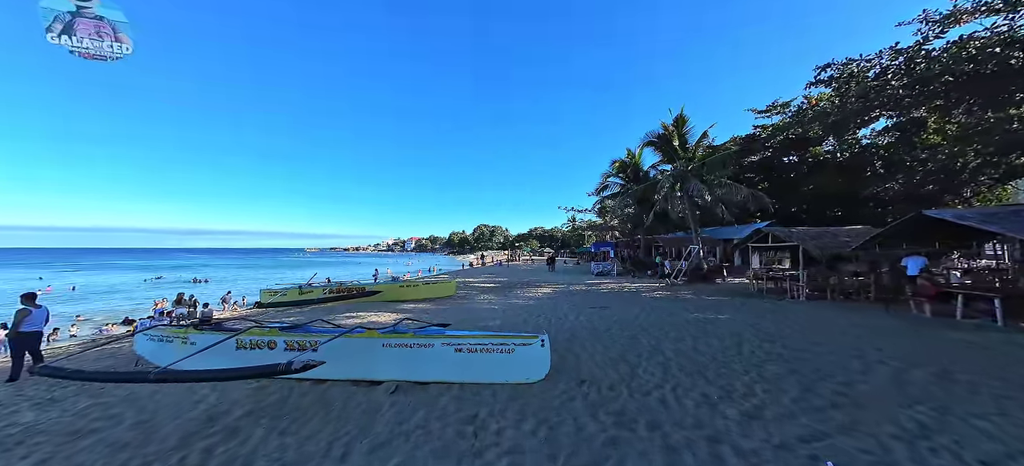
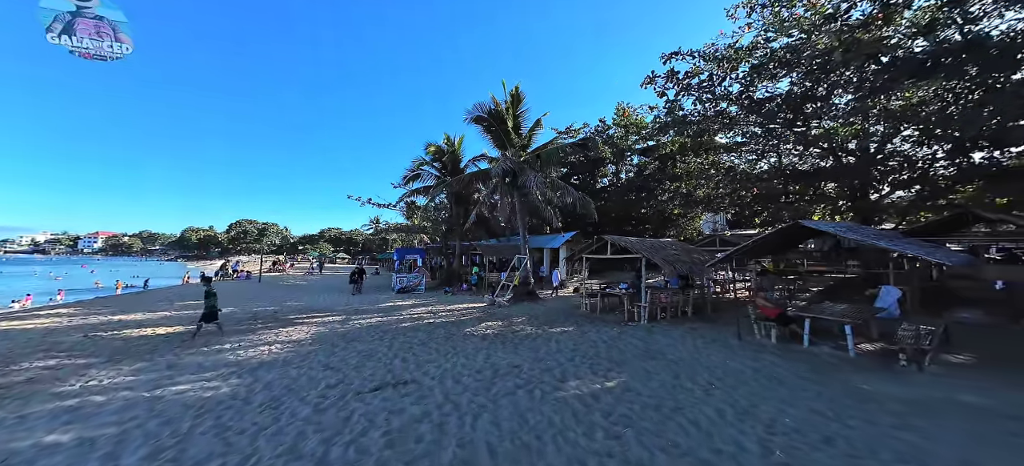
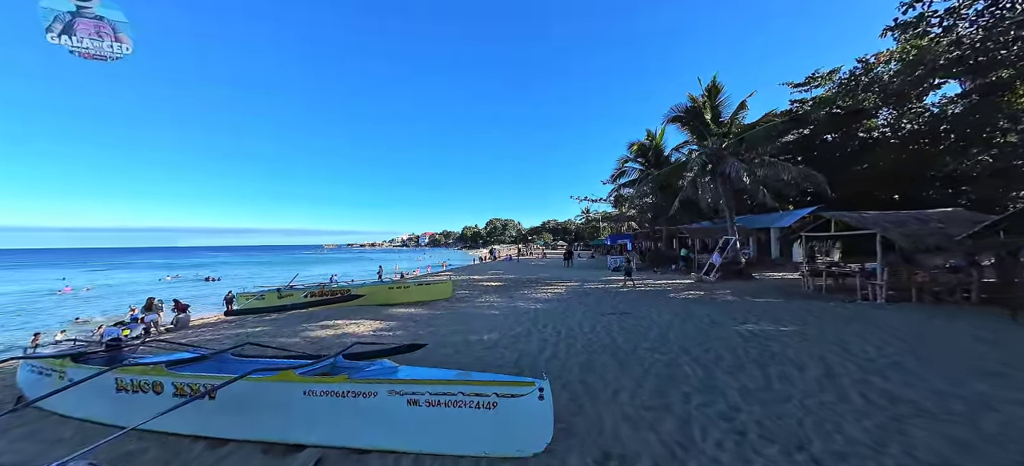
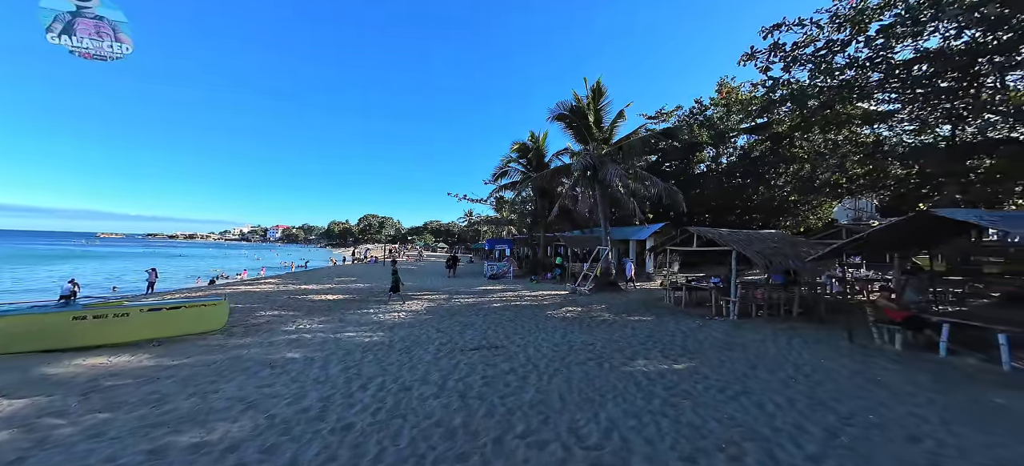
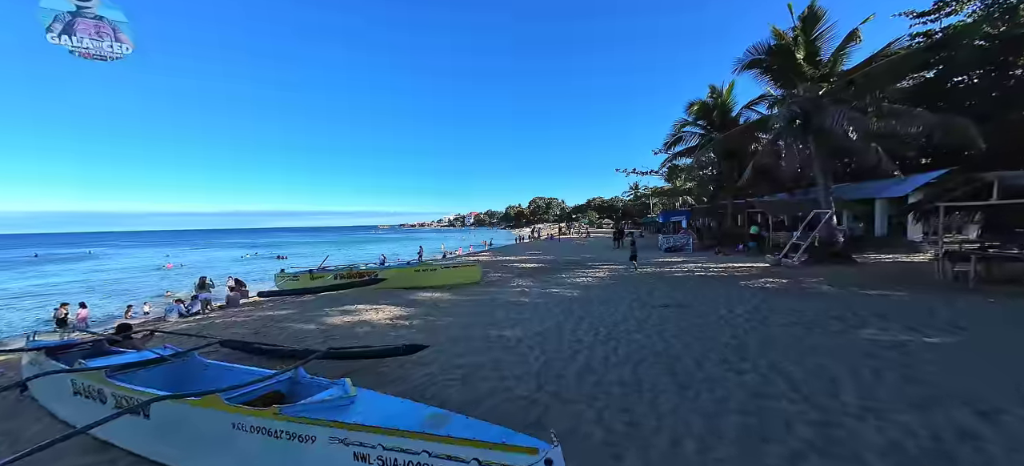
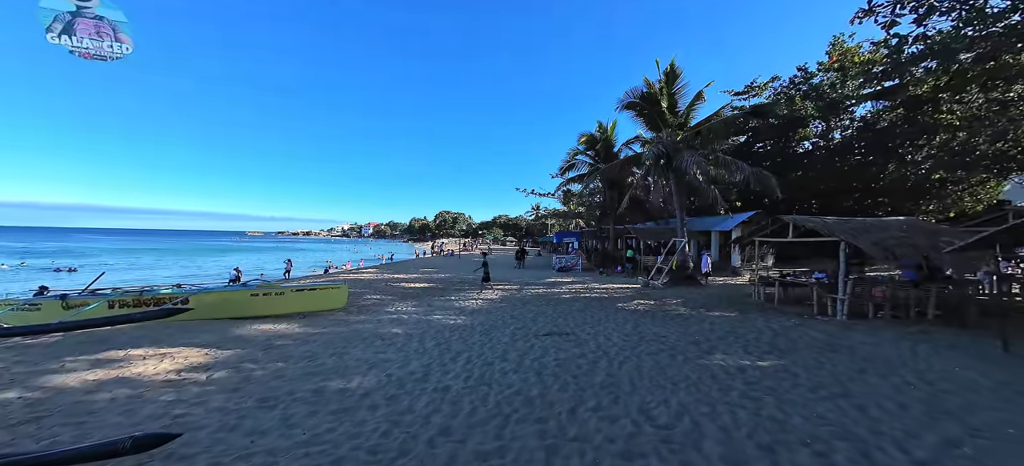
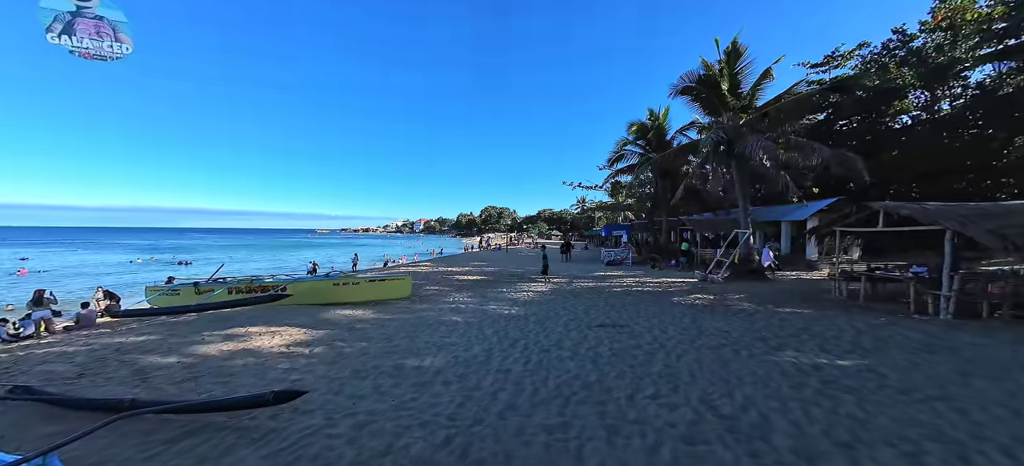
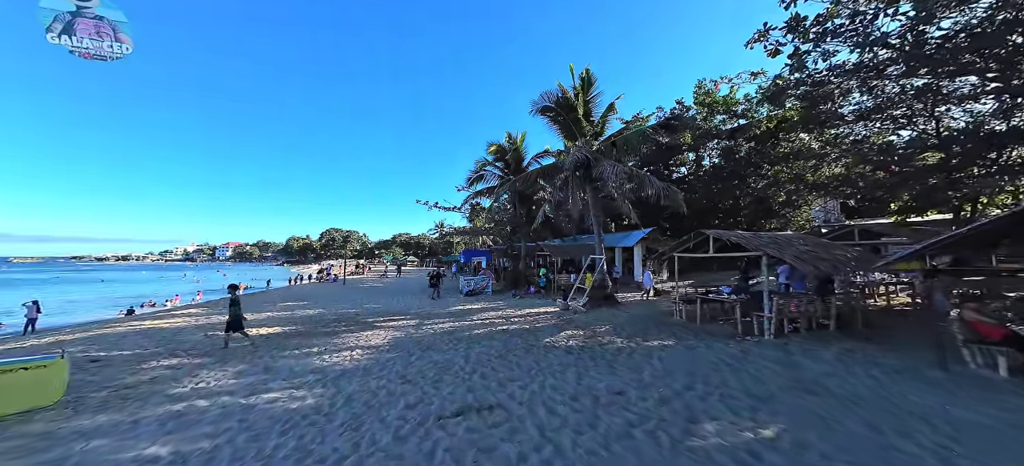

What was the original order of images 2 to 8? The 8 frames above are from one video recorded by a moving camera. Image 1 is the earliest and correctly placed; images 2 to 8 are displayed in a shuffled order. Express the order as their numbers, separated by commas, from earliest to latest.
3, 5, 7, 6, 4, 2, 8
